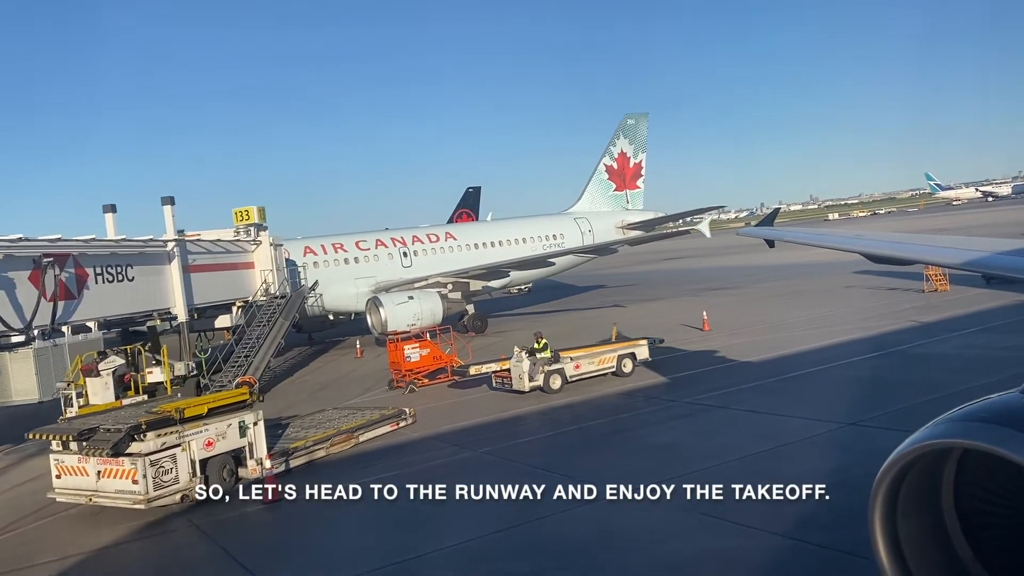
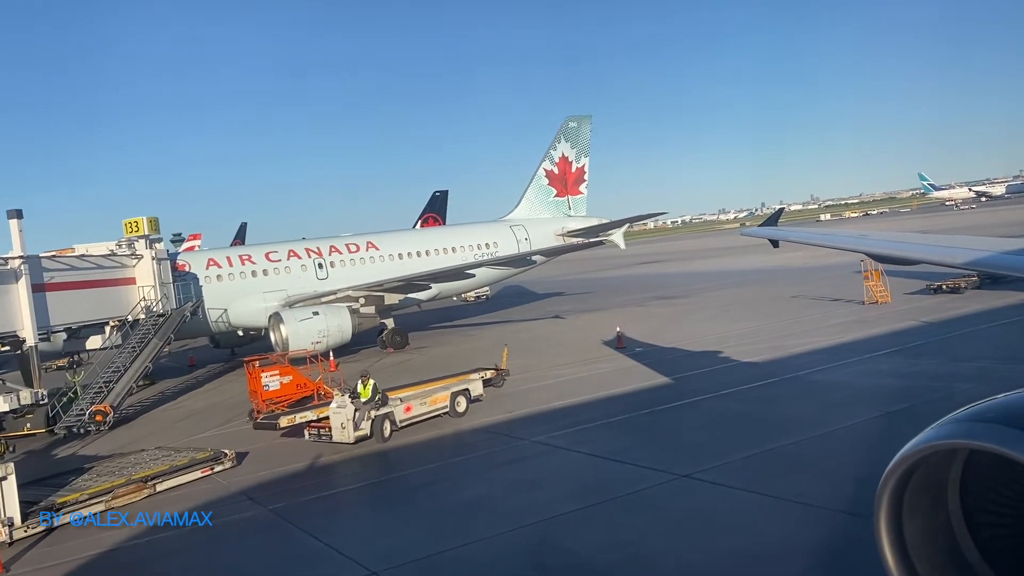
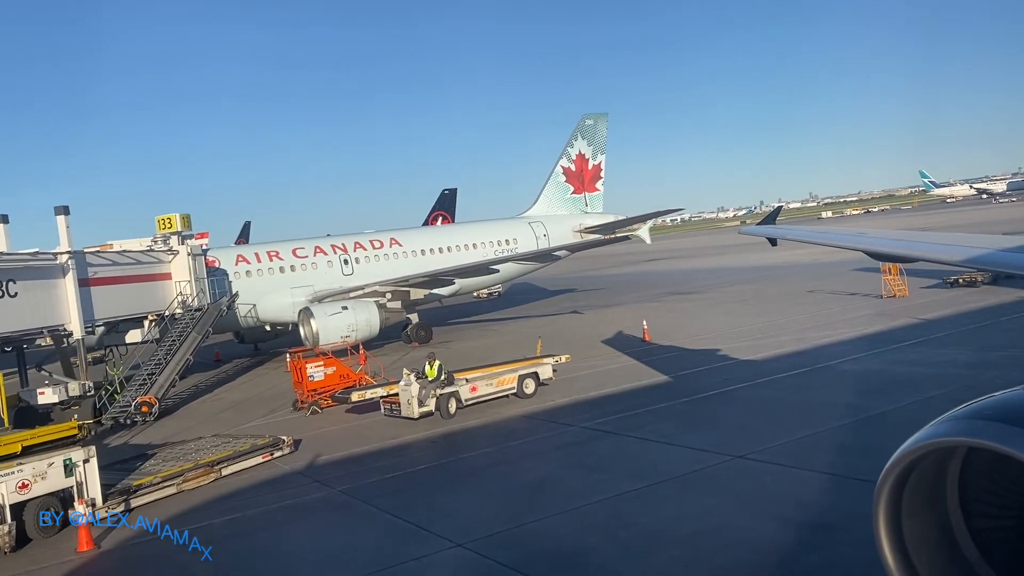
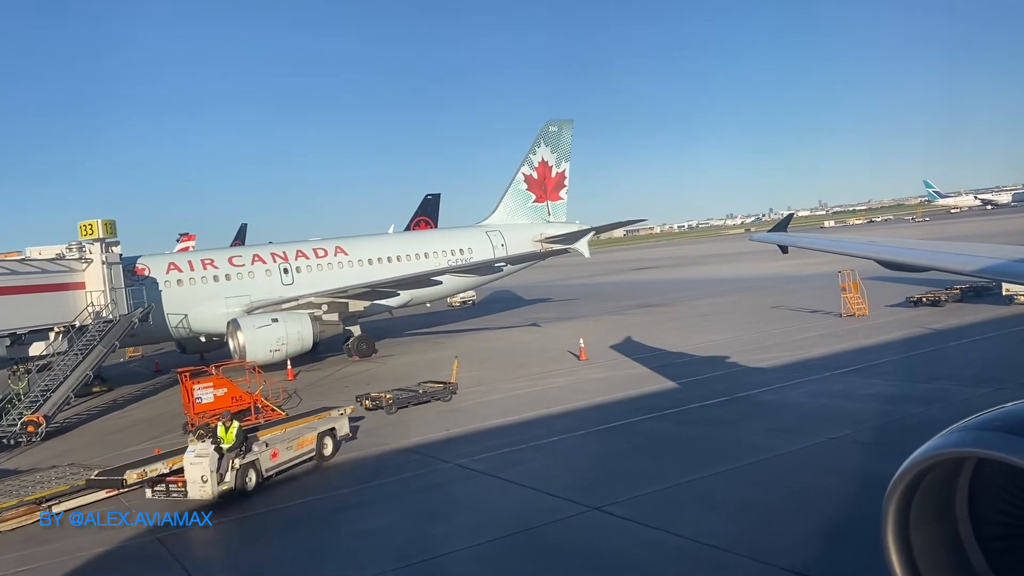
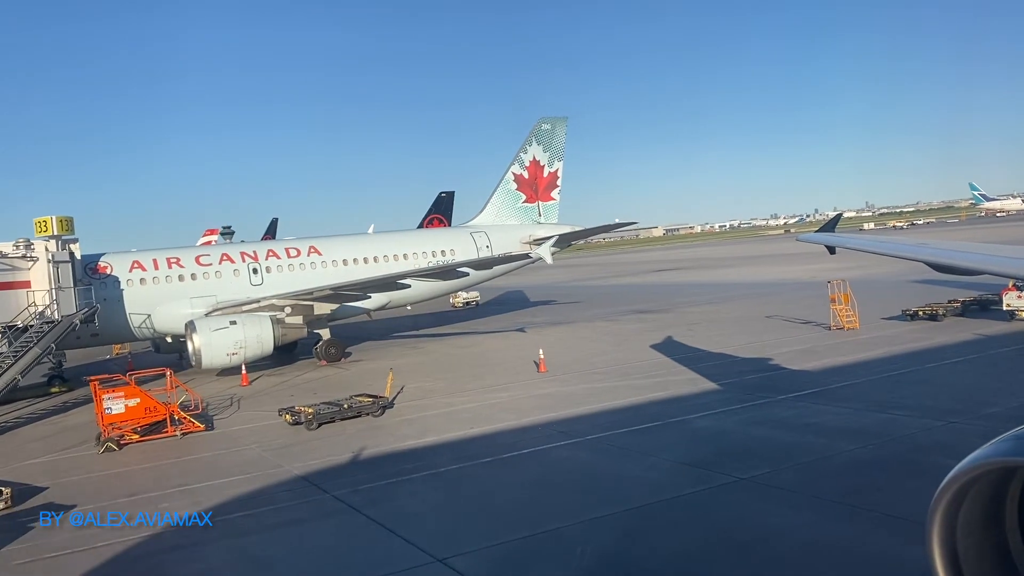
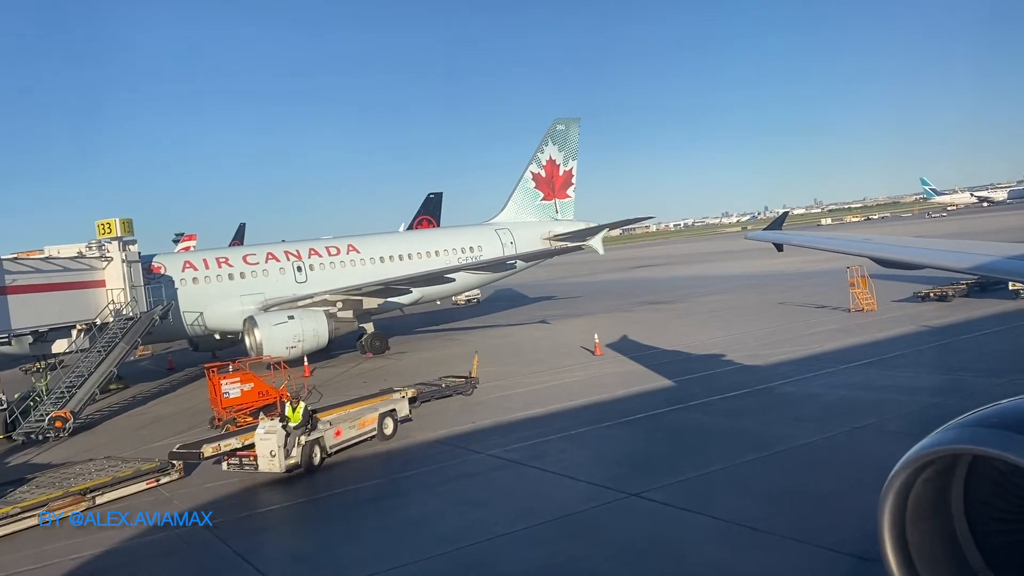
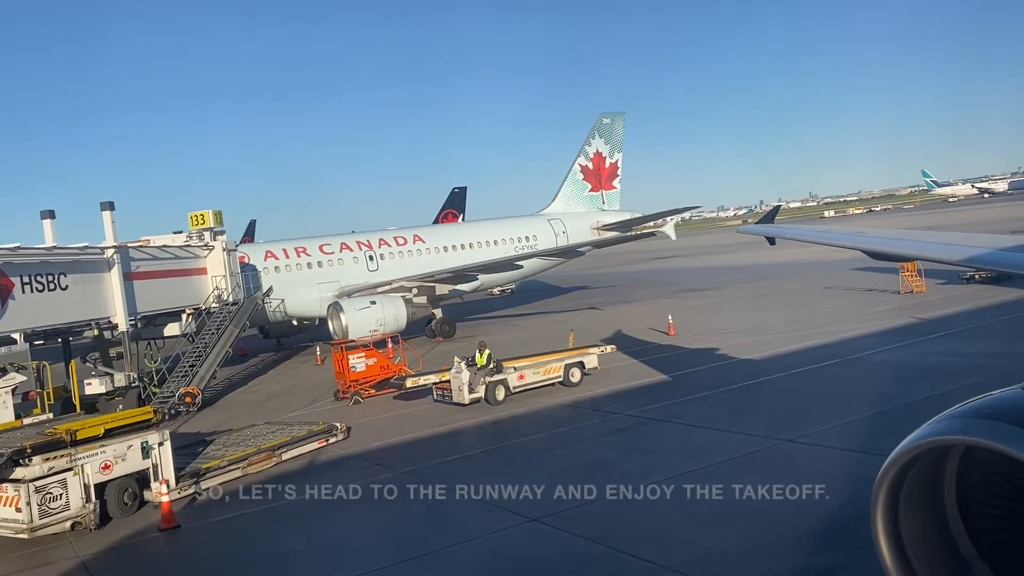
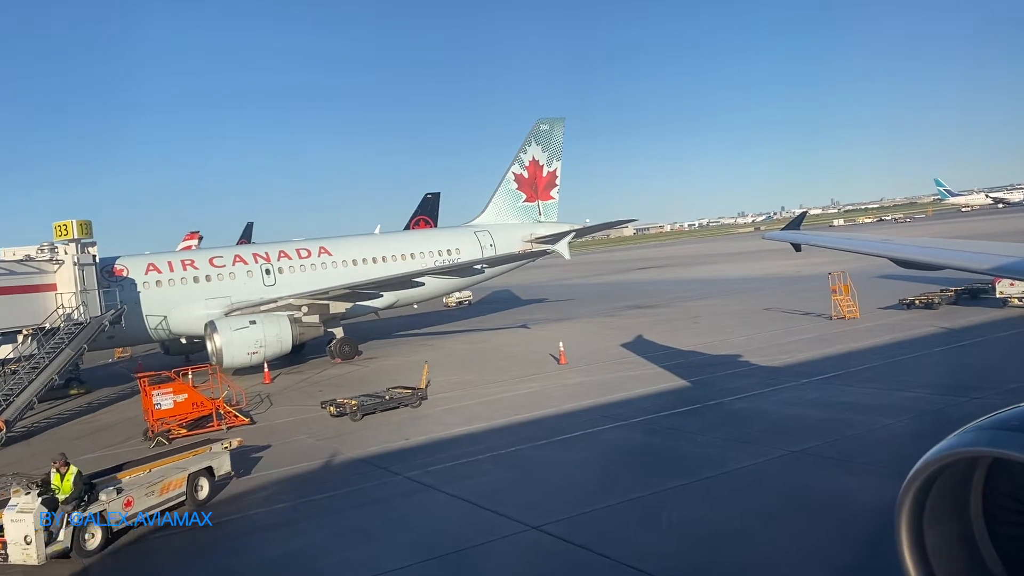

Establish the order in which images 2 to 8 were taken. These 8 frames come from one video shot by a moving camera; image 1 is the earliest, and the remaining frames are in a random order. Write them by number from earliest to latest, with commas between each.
7, 3, 2, 6, 4, 8, 5
